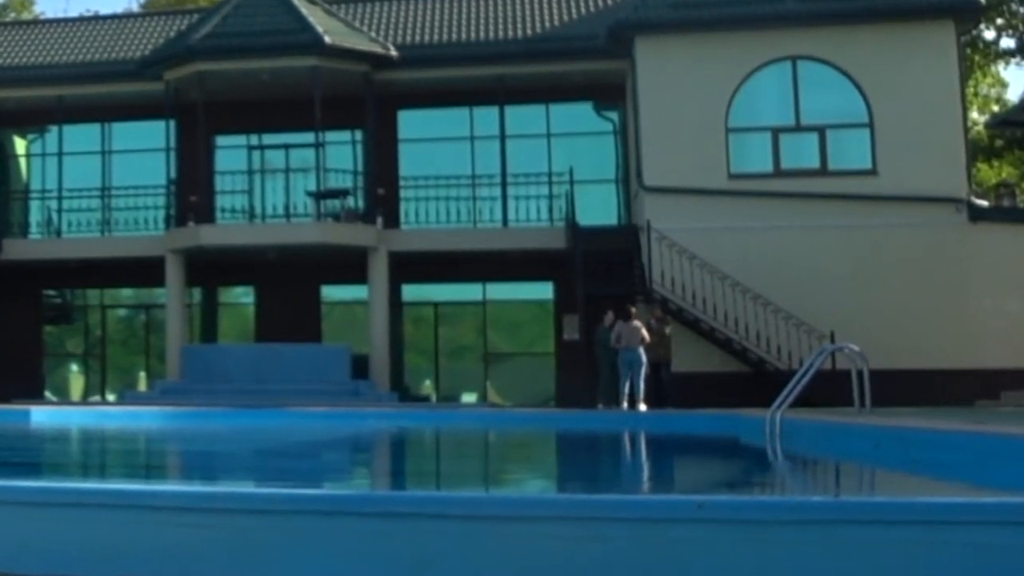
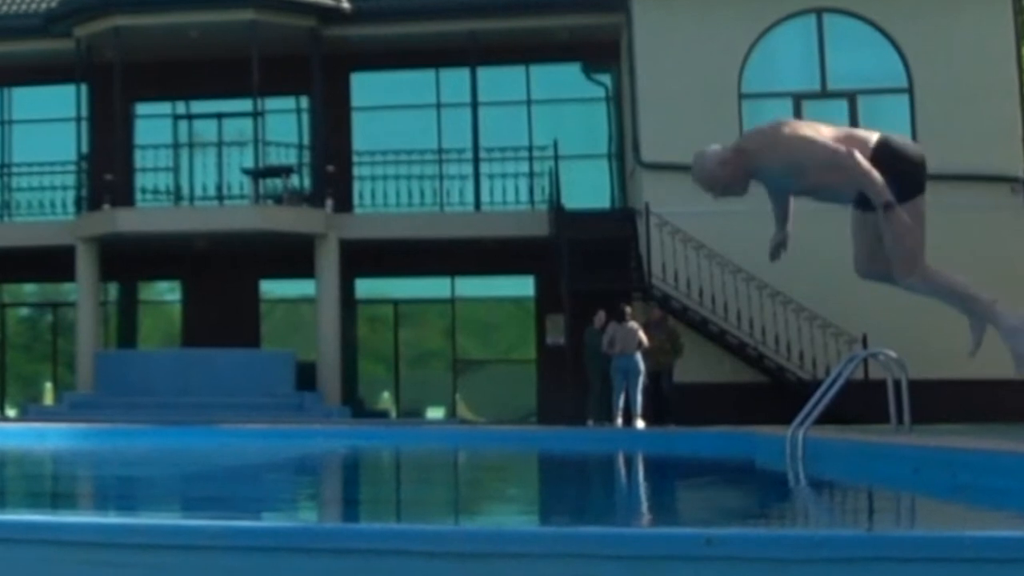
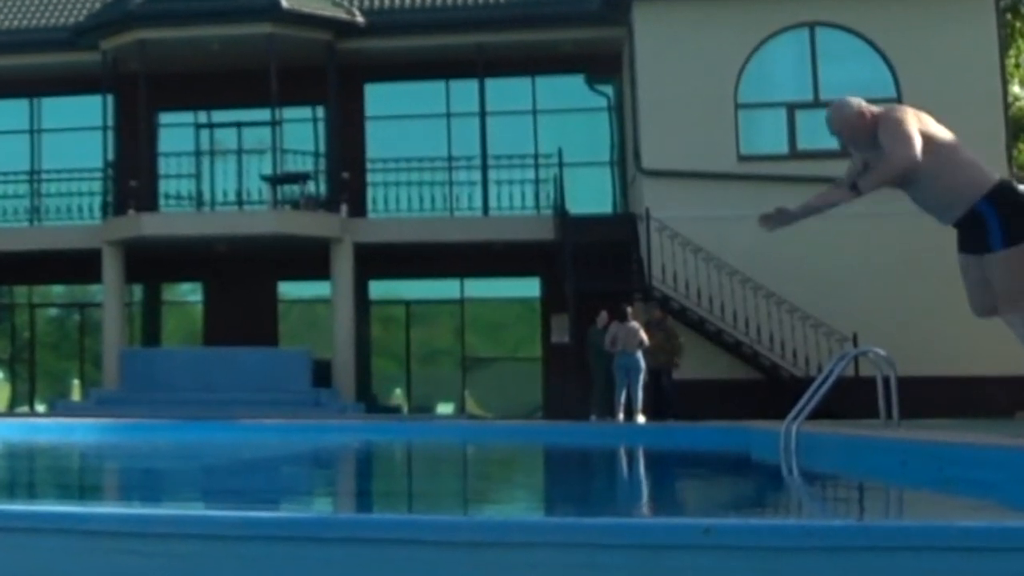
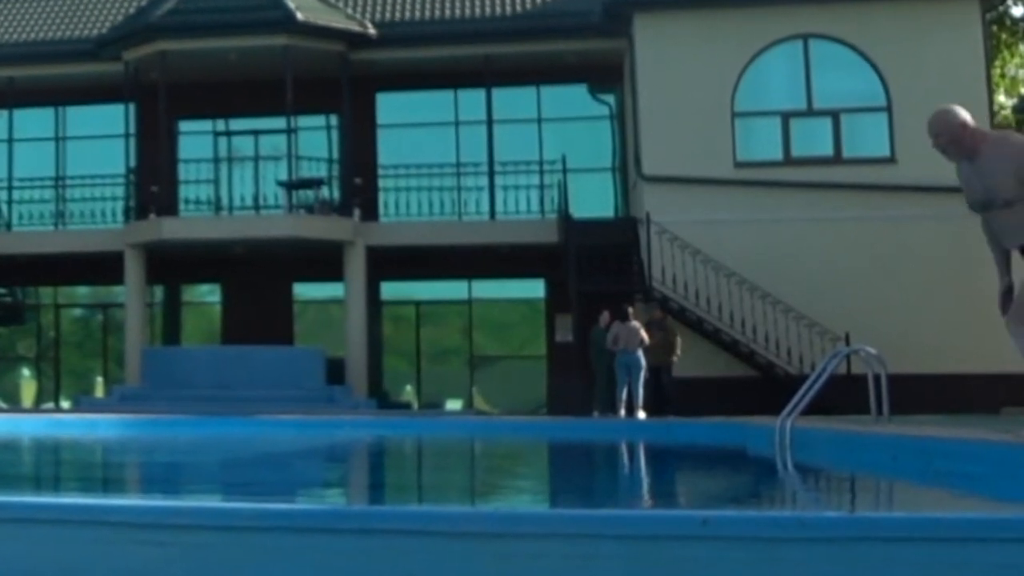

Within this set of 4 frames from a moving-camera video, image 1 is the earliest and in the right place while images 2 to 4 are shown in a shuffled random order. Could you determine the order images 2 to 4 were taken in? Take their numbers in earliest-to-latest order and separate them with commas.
4, 3, 2
